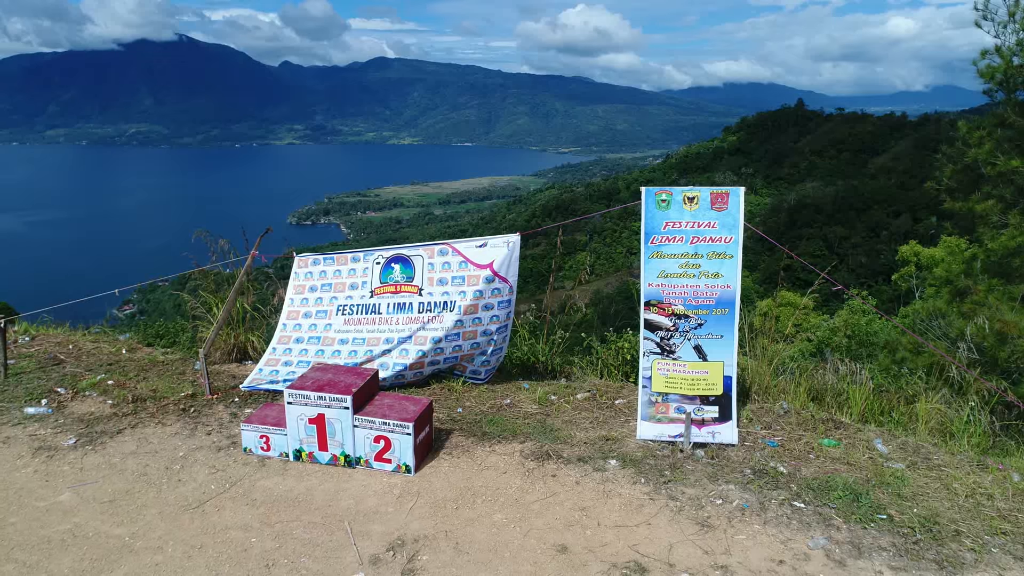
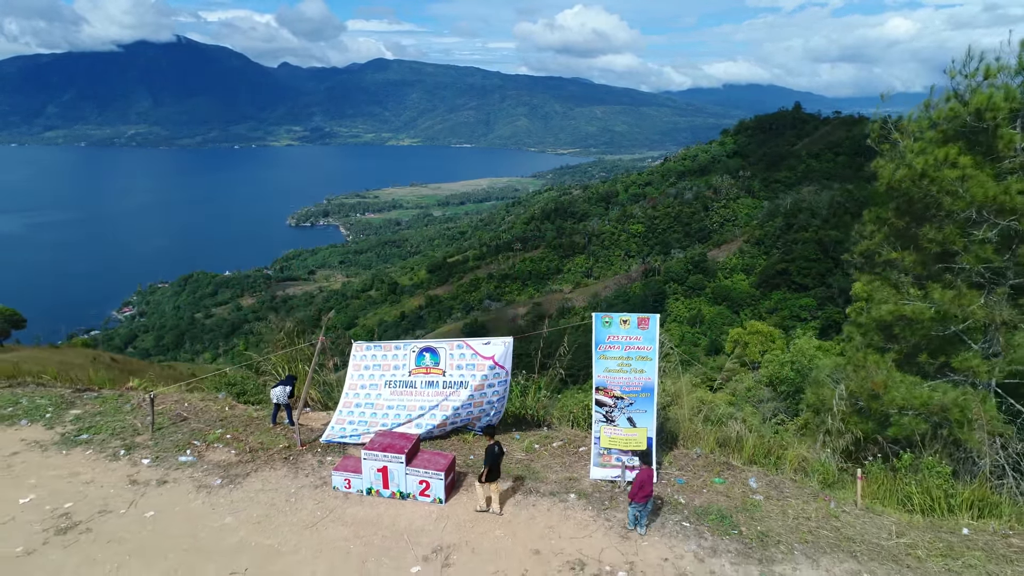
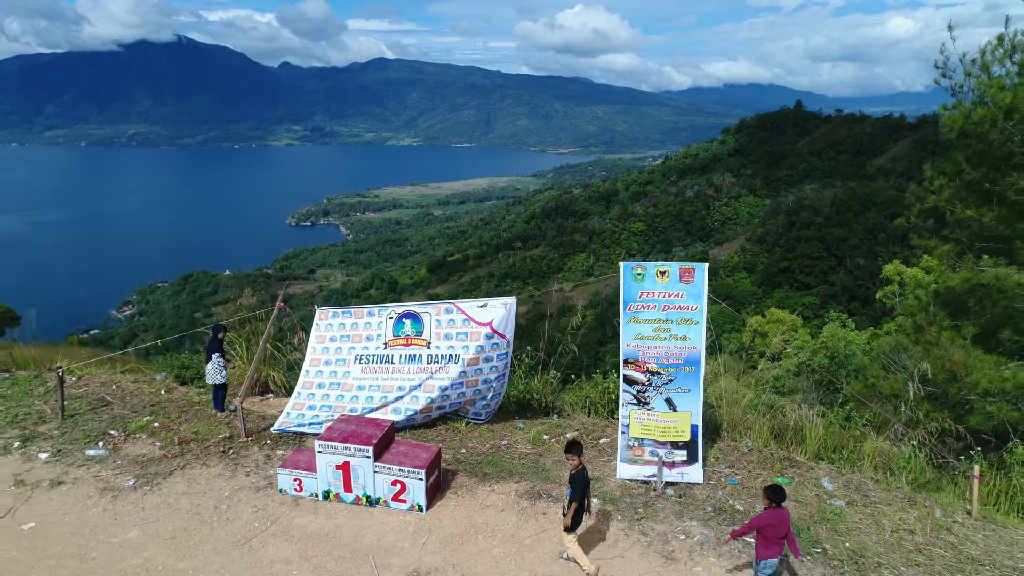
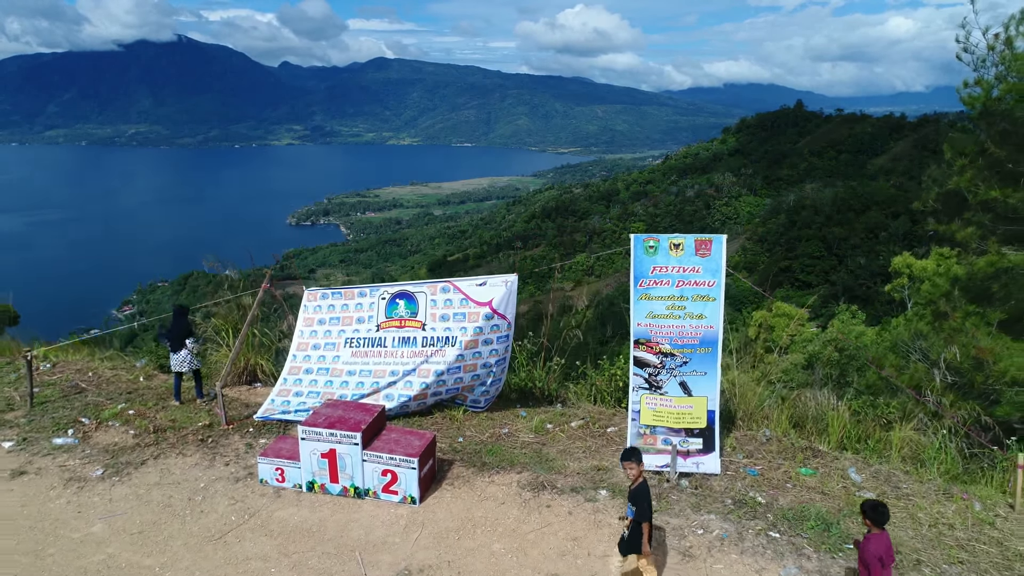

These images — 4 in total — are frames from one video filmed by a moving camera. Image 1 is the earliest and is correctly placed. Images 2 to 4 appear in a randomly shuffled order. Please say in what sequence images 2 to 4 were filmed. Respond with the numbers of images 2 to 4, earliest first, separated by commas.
4, 3, 2
